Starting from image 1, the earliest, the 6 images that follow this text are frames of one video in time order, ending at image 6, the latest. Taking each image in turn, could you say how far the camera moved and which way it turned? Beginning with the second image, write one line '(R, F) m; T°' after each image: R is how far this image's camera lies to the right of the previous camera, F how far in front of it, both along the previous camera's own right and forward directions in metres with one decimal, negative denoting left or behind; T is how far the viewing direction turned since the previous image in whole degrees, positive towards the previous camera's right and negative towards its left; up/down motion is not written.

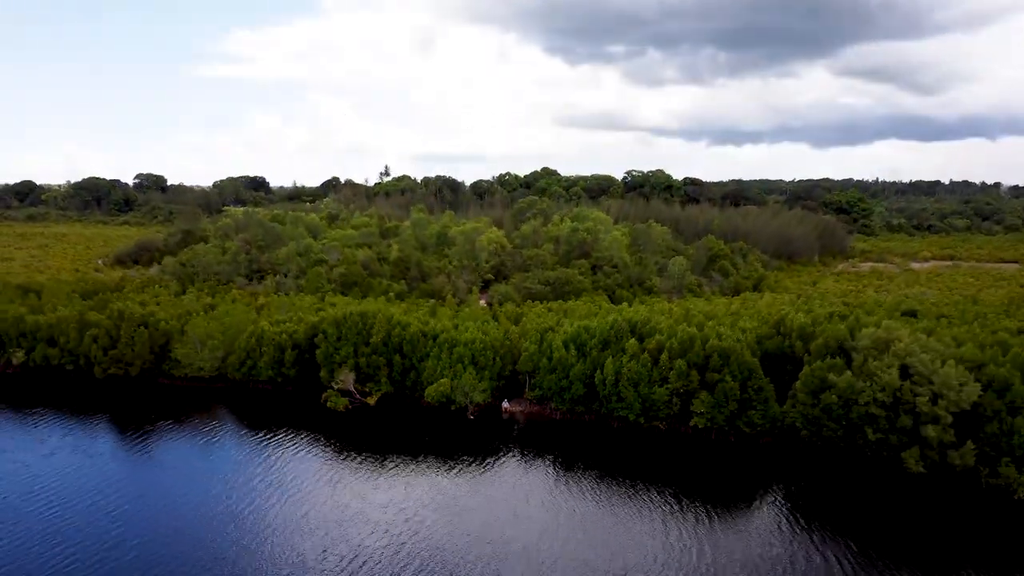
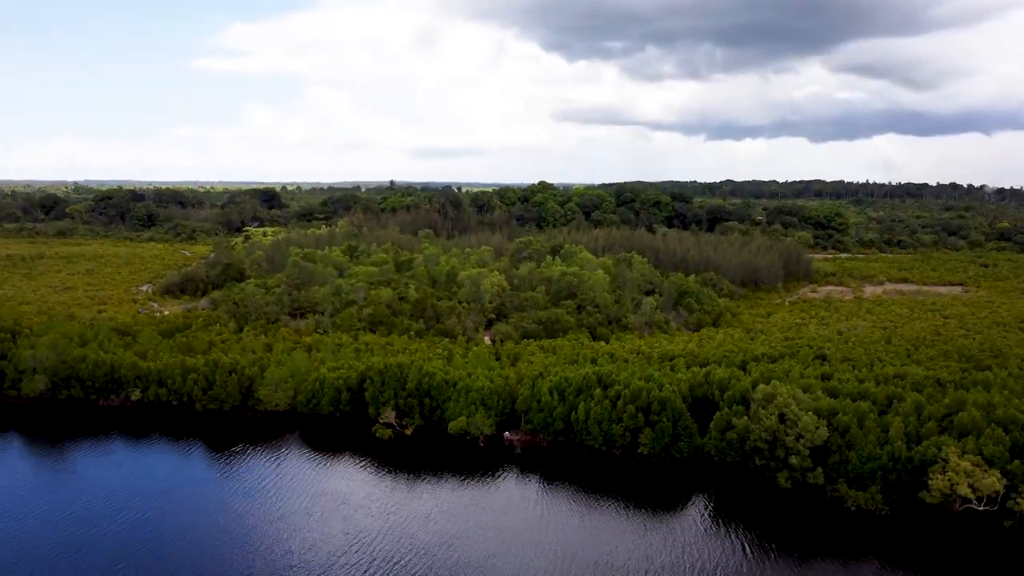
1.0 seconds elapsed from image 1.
(0.0, -5.6) m; 0°
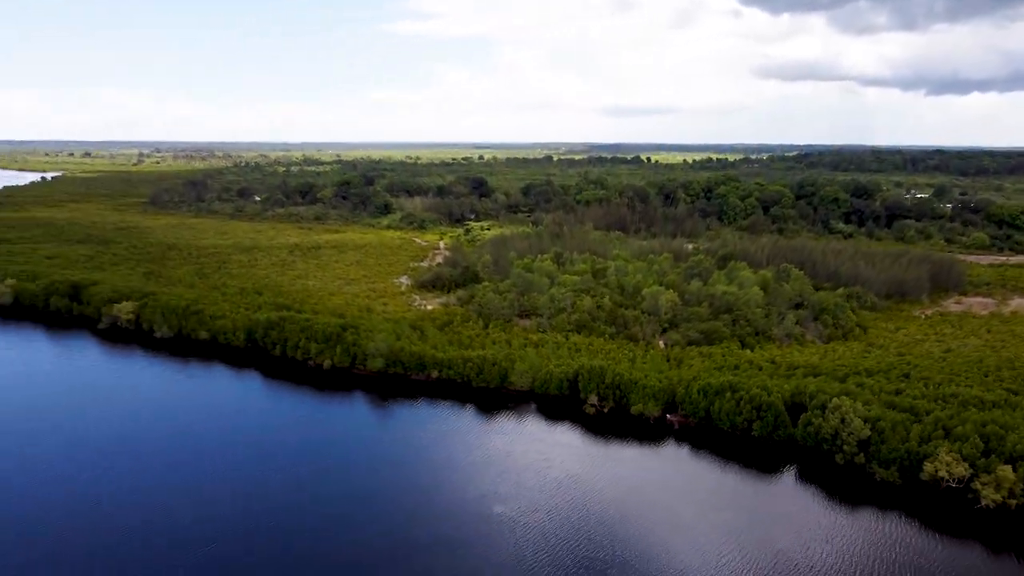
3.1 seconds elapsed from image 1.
(+0.8, -12.2) m; -13°
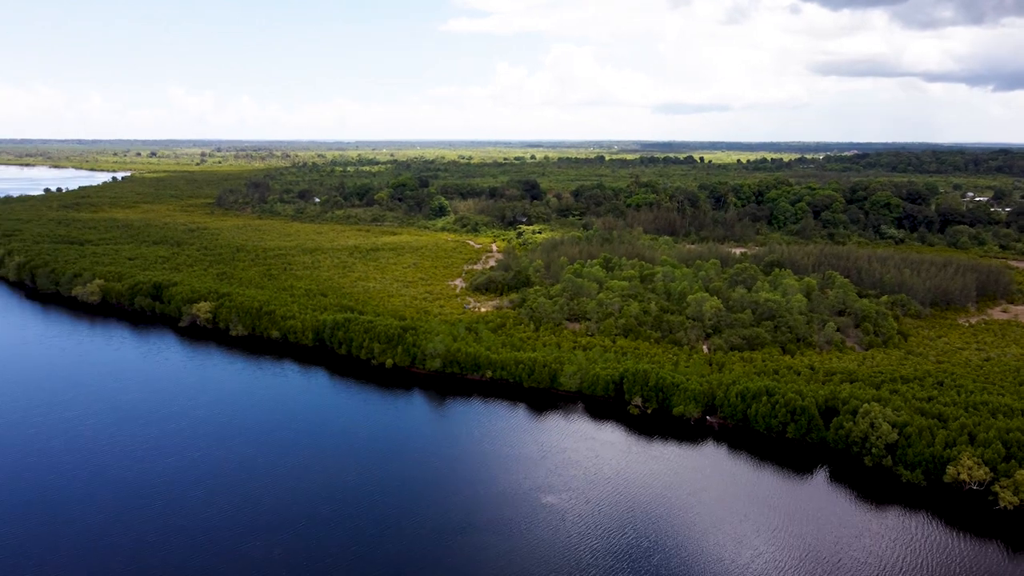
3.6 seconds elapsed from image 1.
(0.0, -2.6) m; -4°
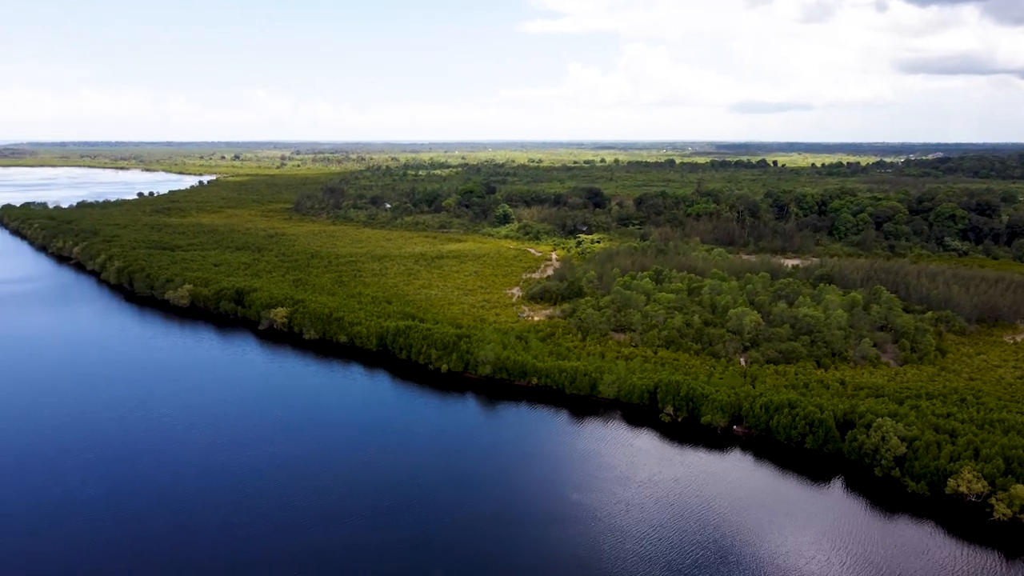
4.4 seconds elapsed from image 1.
(+1.4, -3.4) m; -5°
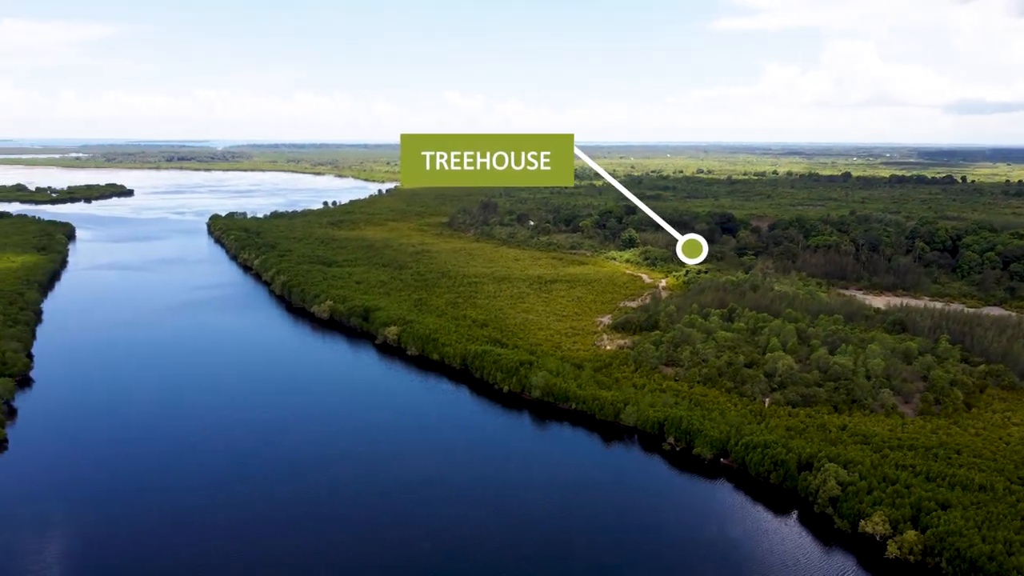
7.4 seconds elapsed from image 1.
(+8.3, -8.3) m; -12°
